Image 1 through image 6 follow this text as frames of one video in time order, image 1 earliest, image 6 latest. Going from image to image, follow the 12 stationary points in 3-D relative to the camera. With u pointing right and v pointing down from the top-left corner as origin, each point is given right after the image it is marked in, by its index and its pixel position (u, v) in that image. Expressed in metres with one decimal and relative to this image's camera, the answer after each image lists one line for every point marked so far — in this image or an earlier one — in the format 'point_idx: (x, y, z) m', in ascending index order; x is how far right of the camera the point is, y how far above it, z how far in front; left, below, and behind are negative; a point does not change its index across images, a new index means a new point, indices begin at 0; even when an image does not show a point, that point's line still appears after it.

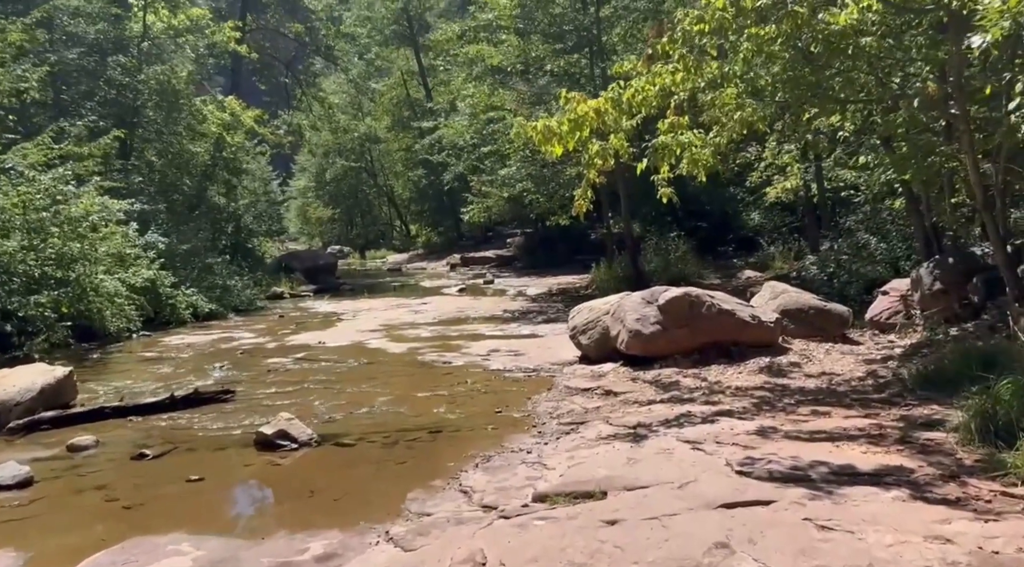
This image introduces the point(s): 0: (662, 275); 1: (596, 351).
0: (+3.2, +0.2, +19.7) m
1: (+1.0, -0.8, +11.1) m
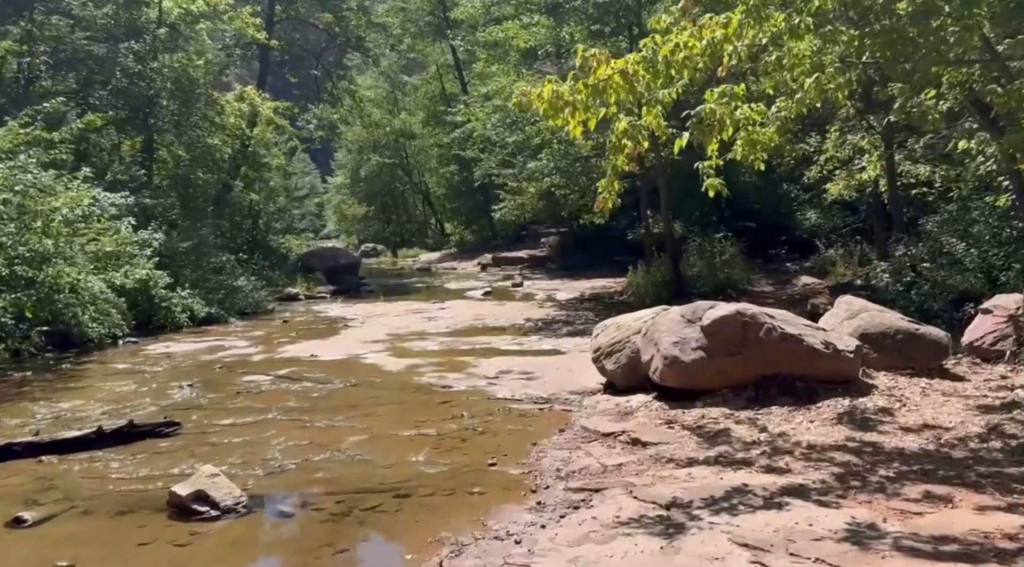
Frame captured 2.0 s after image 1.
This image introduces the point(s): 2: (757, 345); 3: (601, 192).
0: (+3.7, 0.0, +17.5) m
1: (+1.1, -0.9, +9.0) m
2: (+2.0, -0.5, +7.7) m
3: (+0.9, +0.9, +9.4) m
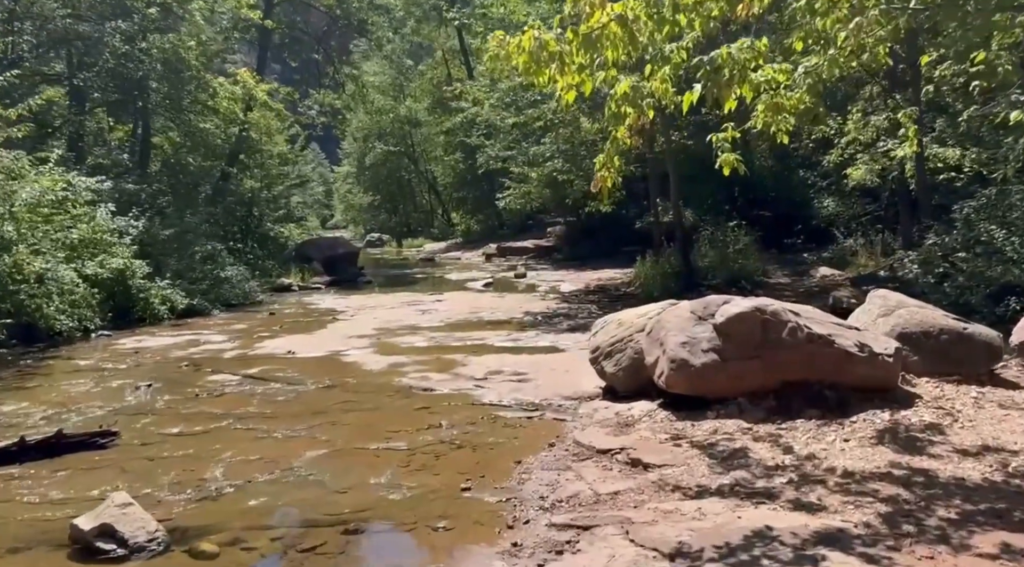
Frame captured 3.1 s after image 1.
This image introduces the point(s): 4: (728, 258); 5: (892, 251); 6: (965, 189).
0: (+3.7, +0.2, +16.3) m
1: (+1.0, -0.9, +7.9) m
2: (+1.9, -0.5, +6.6) m
3: (+0.8, +1.0, +8.3) m
4: (+3.8, +0.5, +16.4) m
5: (+7.0, +0.6, +16.9) m
6: (+7.7, +1.6, +15.6) m
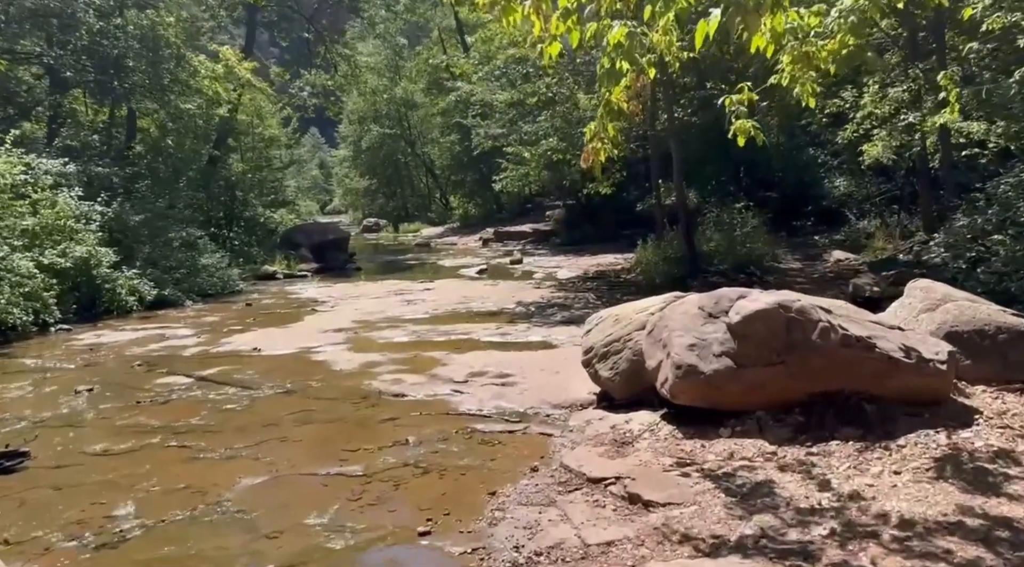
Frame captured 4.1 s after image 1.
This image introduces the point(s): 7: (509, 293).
0: (+3.5, +0.4, +15.2) m
1: (+0.8, -0.8, +6.8) m
2: (+1.7, -0.4, +5.5) m
3: (+0.6, +1.1, +7.1) m
4: (+3.7, +0.7, +15.3) m
5: (+6.8, +0.9, +15.8) m
6: (+7.5, +1.9, +14.4) m
7: (-0.1, -0.2, +15.6) m
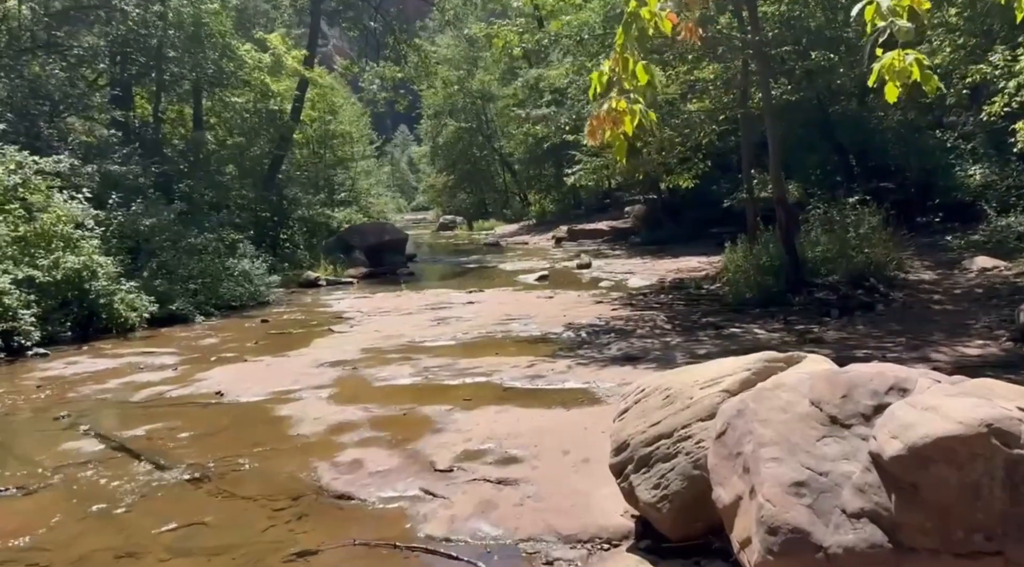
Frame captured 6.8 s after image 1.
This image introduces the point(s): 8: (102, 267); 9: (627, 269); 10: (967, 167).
0: (+4.2, +0.2, +12.0) m
1: (+0.7, -1.1, +4.0) m
2: (+1.5, -0.7, +2.5) m
3: (+0.5, +0.8, +4.3) m
4: (+4.4, +0.5, +12.1) m
5: (+7.6, +0.7, +12.2) m
6: (+8.1, +1.6, +10.9) m
7: (+0.7, -0.4, +12.8) m
8: (-6.4, +0.2, +14.3) m
9: (+2.3, +0.3, +18.9) m
10: (+7.8, +2.0, +15.6) m
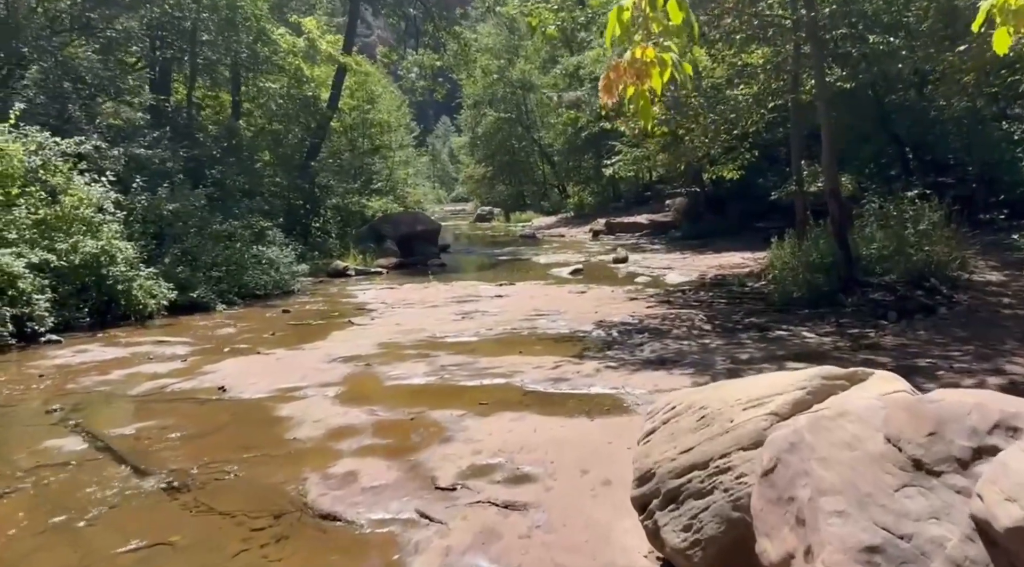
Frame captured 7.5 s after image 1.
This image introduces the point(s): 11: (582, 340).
0: (+4.6, +0.2, +11.1) m
1: (+0.7, -1.1, +3.2) m
2: (+1.4, -0.7, +1.8) m
3: (+0.5, +0.8, +3.6) m
4: (+4.8, +0.5, +11.2) m
5: (+8.0, +0.6, +11.2) m
6: (+8.4, +1.6, +9.8) m
7: (+1.1, -0.3, +12.1) m
8: (-5.9, +0.5, +13.9) m
9: (+3.0, +0.4, +18.1) m
10: (+8.3, +1.9, +14.6) m
11: (+0.7, -0.6, +9.5) m
